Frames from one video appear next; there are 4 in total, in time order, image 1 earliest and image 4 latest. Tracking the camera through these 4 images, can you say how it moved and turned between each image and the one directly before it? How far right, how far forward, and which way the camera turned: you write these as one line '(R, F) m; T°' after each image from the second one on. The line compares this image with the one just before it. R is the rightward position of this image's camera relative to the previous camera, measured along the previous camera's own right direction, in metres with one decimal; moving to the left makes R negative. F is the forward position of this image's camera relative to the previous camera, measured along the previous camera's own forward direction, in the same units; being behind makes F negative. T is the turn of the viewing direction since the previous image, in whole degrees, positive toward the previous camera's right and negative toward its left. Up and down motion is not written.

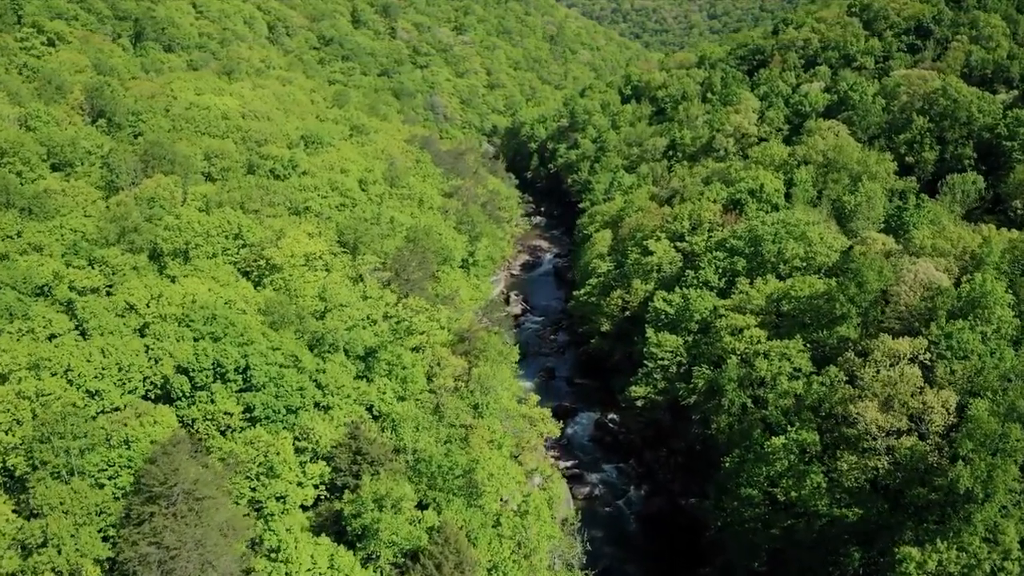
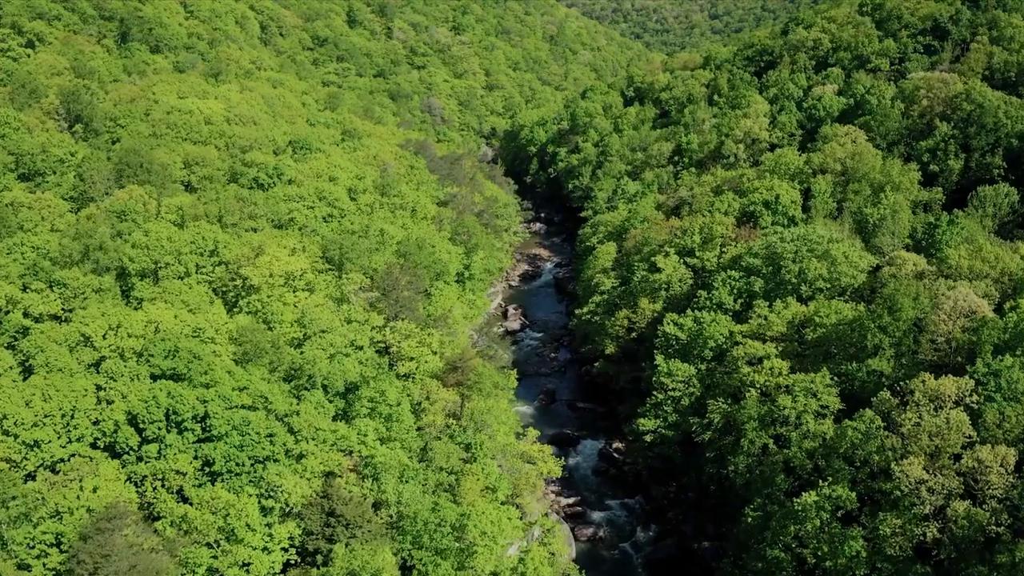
(+0.2, +4.6) m; 0°
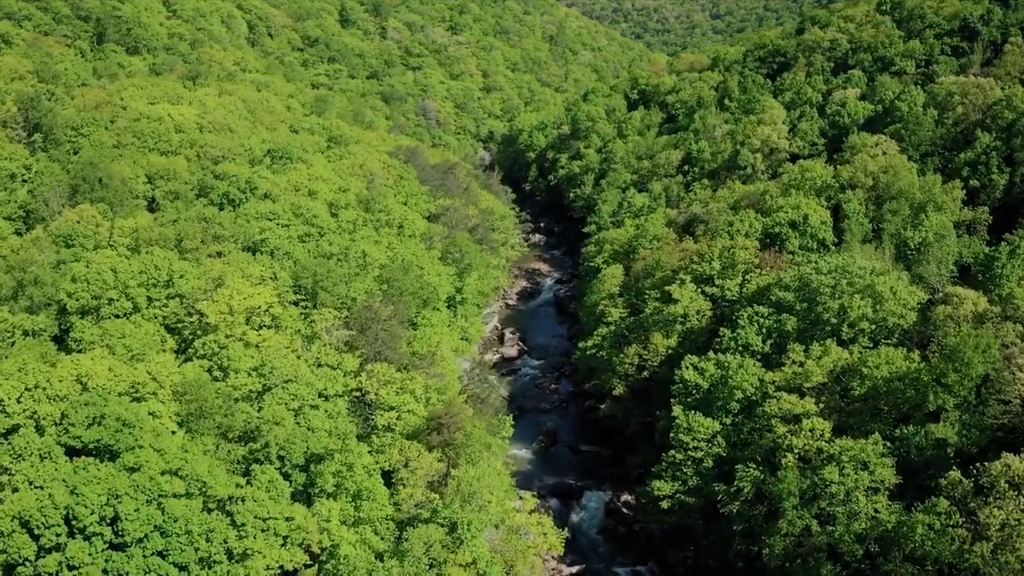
(+0.3, +6.9) m; 0°
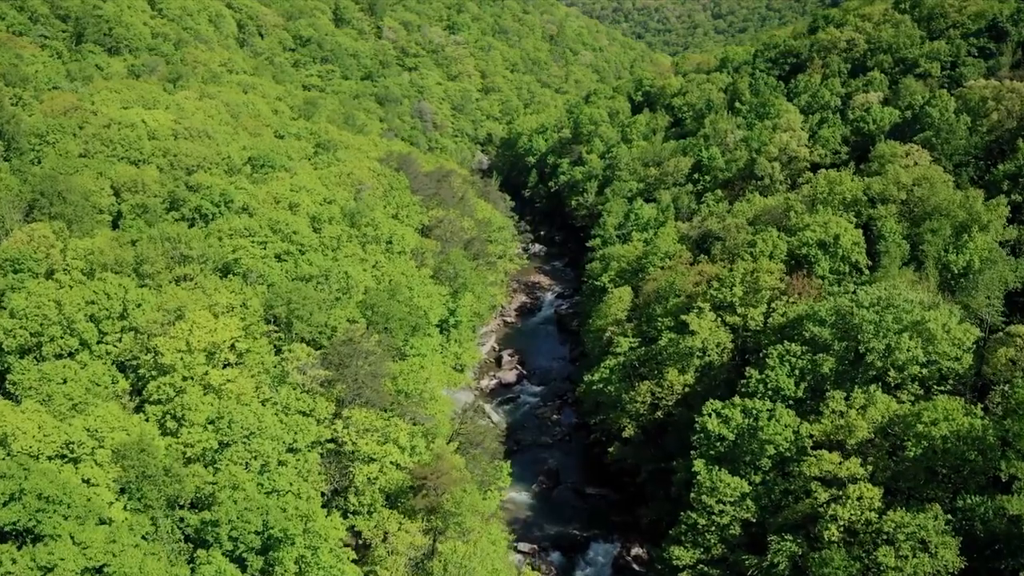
(+0.1, +5.6) m; 0°
